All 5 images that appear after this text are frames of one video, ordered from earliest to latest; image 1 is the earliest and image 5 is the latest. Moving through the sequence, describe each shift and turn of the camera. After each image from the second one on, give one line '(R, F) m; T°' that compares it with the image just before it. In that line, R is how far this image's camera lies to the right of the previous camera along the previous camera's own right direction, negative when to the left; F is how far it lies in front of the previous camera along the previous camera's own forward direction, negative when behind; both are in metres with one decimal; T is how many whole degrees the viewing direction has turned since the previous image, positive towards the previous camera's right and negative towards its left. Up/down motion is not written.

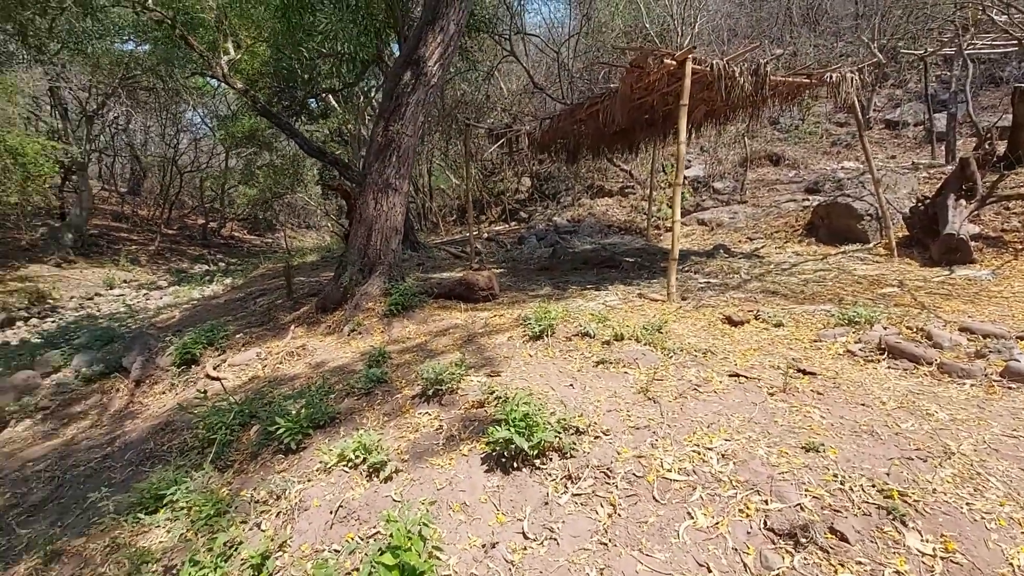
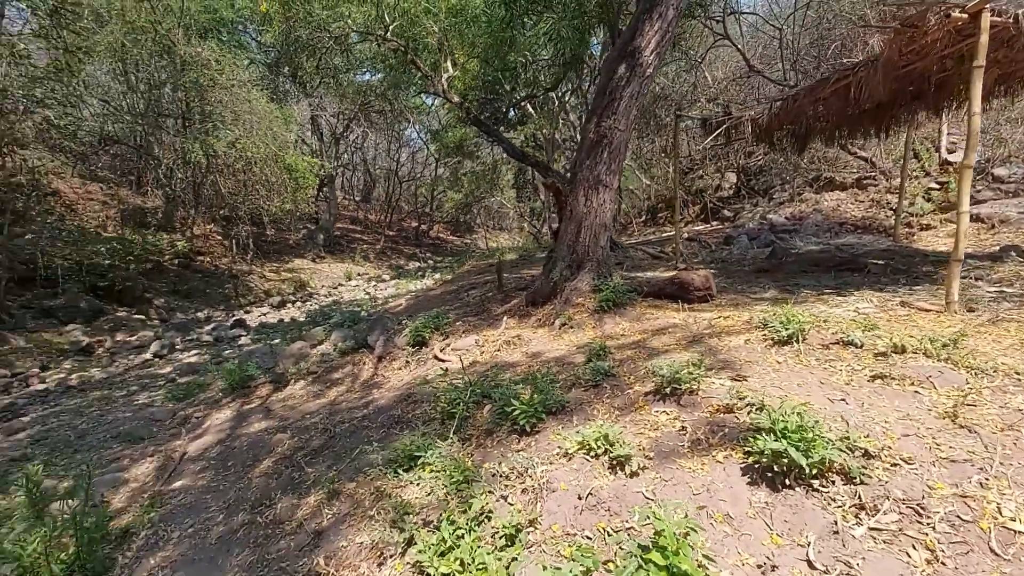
(-0.2, 0.0) m; -20°
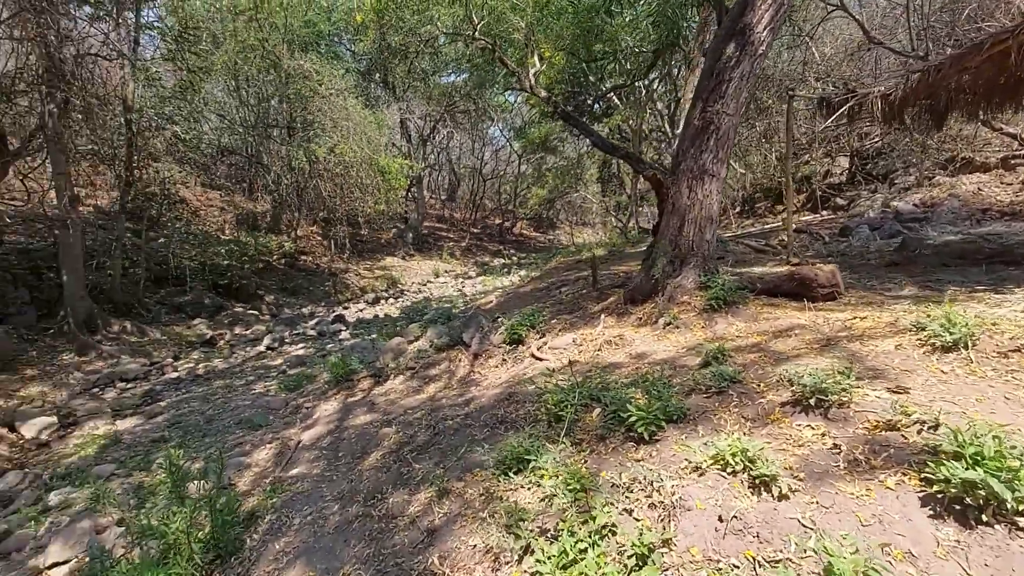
(-0.1, +0.1) m; -9°
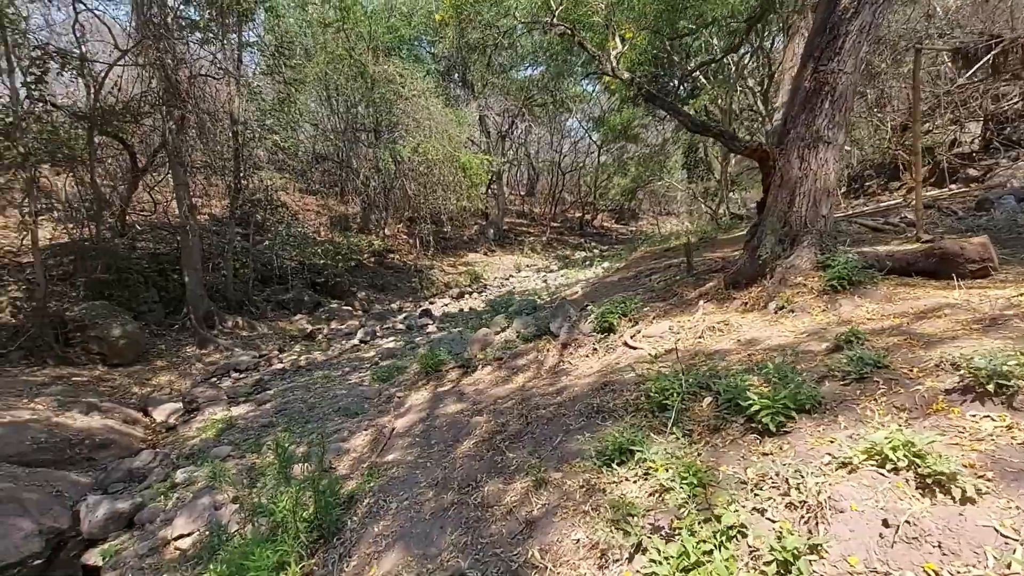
(-0.1, +0.1) m; -9°
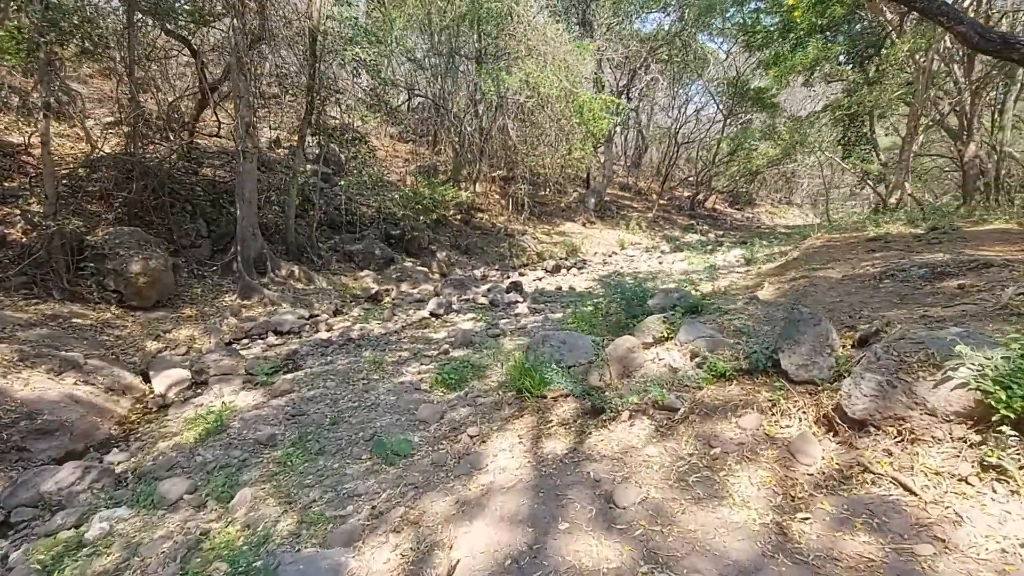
(-0.5, +2.0) m; -8°
